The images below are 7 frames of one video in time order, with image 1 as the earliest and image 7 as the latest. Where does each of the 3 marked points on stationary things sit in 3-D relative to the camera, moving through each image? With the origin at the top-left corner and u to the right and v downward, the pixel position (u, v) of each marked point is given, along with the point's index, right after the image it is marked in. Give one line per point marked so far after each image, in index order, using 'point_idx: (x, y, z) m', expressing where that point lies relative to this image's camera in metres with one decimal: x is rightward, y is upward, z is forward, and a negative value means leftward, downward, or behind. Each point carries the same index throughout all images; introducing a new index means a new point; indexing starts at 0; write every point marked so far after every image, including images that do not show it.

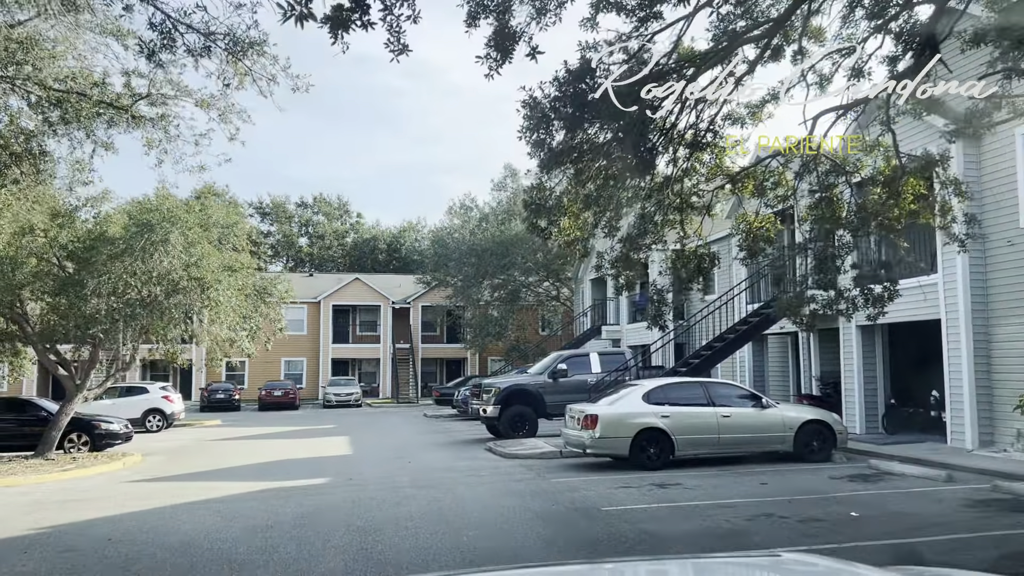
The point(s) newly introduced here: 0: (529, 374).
0: (+0.3, -1.8, +17.7) m
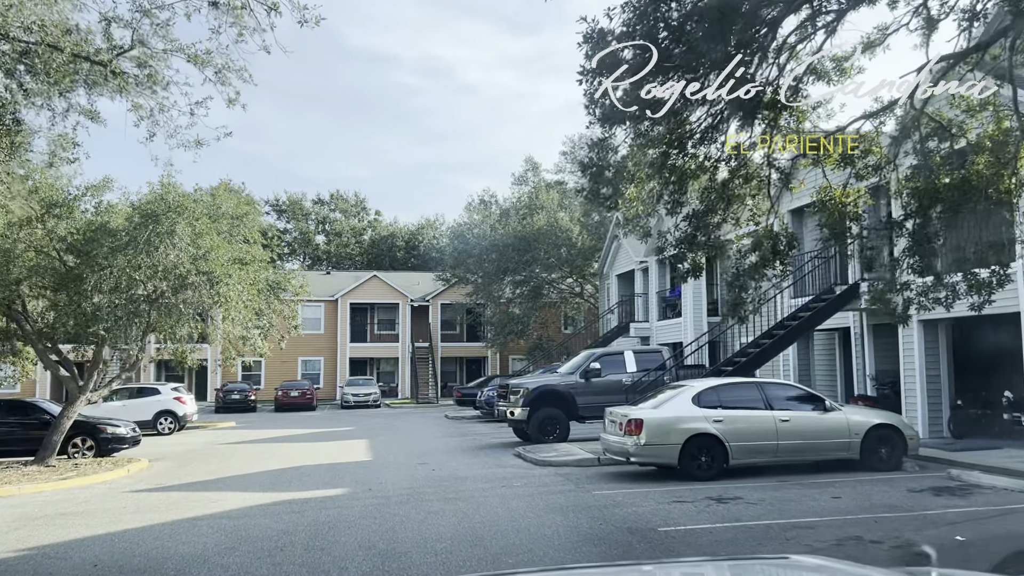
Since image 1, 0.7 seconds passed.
0: (+0.9, -1.7, +16.6) m
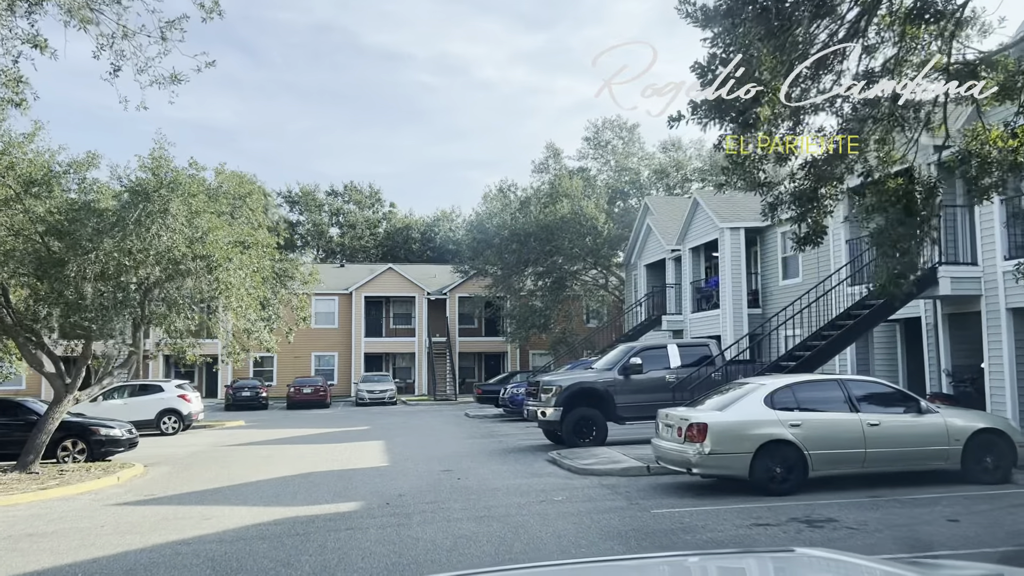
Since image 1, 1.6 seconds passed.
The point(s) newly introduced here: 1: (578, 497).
0: (+1.5, -1.5, +15.0) m
1: (+0.8, -2.4, +9.7) m
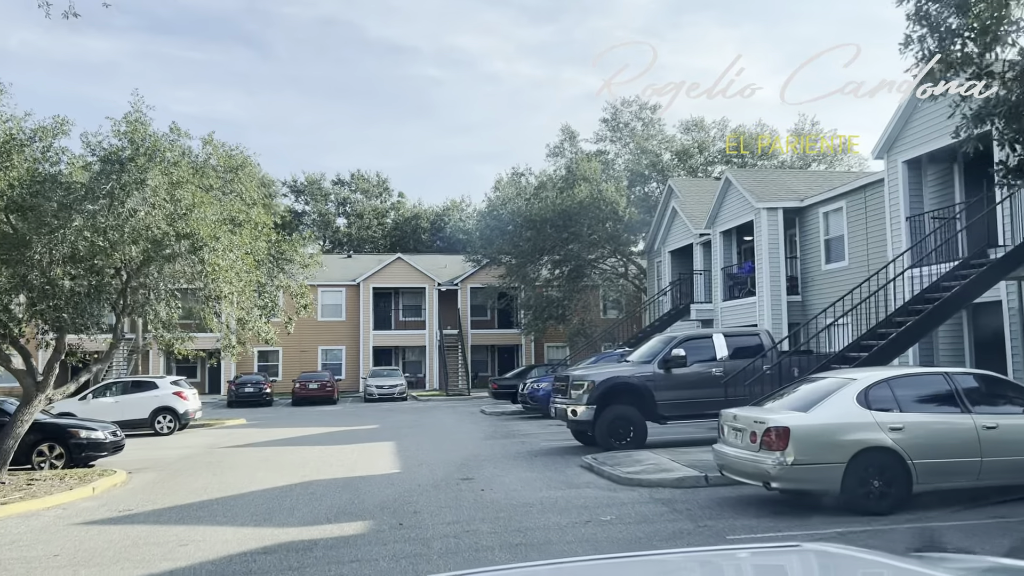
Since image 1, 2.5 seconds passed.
0: (+1.9, -1.2, +13.3) m
1: (+1.1, -2.2, +8.1) m
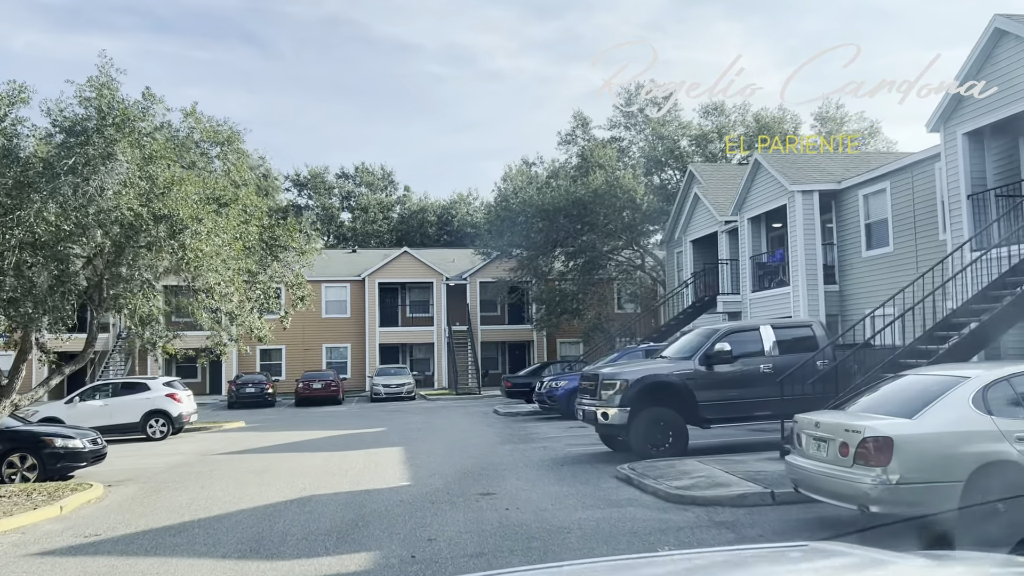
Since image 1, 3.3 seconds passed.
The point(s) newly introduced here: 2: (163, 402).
0: (+2.2, -1.0, +11.8) m
1: (+1.4, -2.0, +6.6) m
2: (-8.3, -2.7, +19.8) m
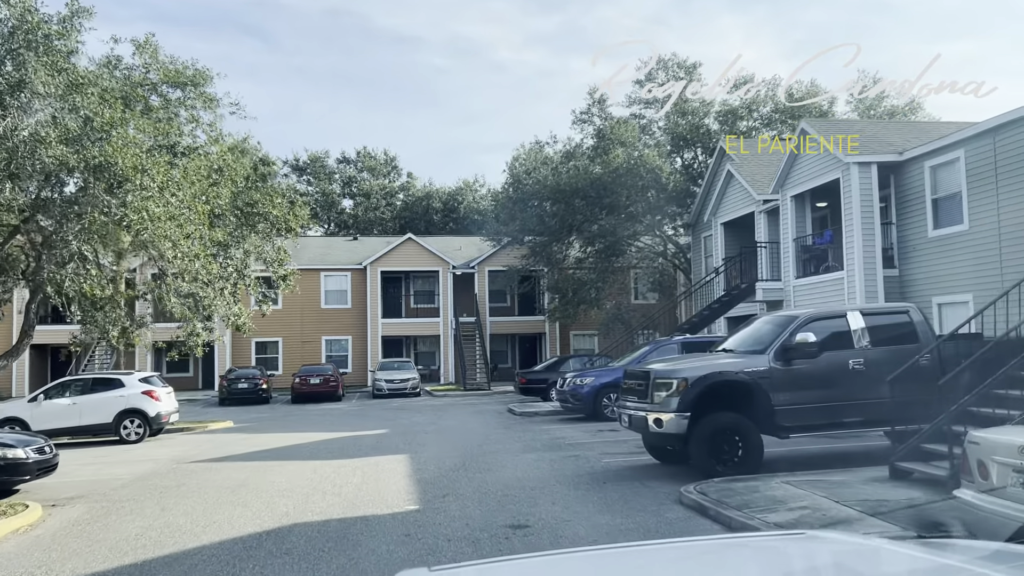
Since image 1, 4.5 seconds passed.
0: (+2.5, -0.8, +9.6) m
1: (+1.8, -1.8, +4.4) m
2: (-7.9, -2.4, +17.7) m
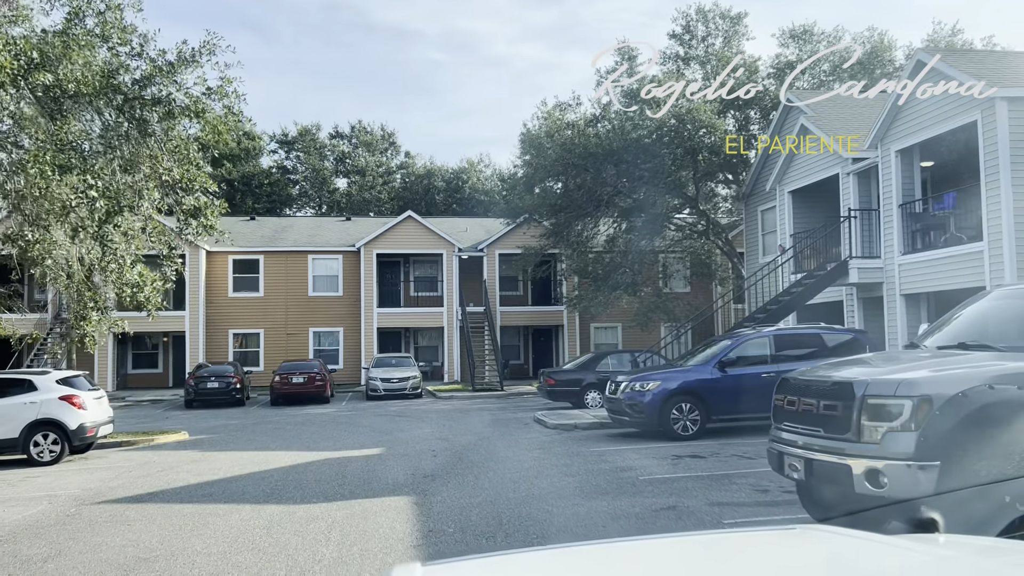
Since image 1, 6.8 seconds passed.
0: (+3.1, -0.4, +5.4) m
1: (+2.4, -1.5, +0.2) m
2: (-7.3, -1.9, +13.4) m
